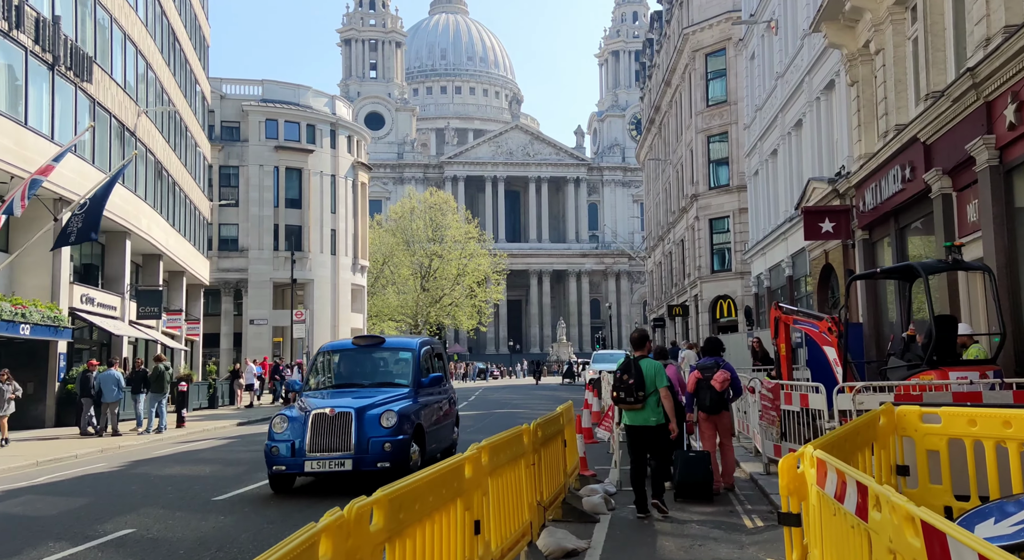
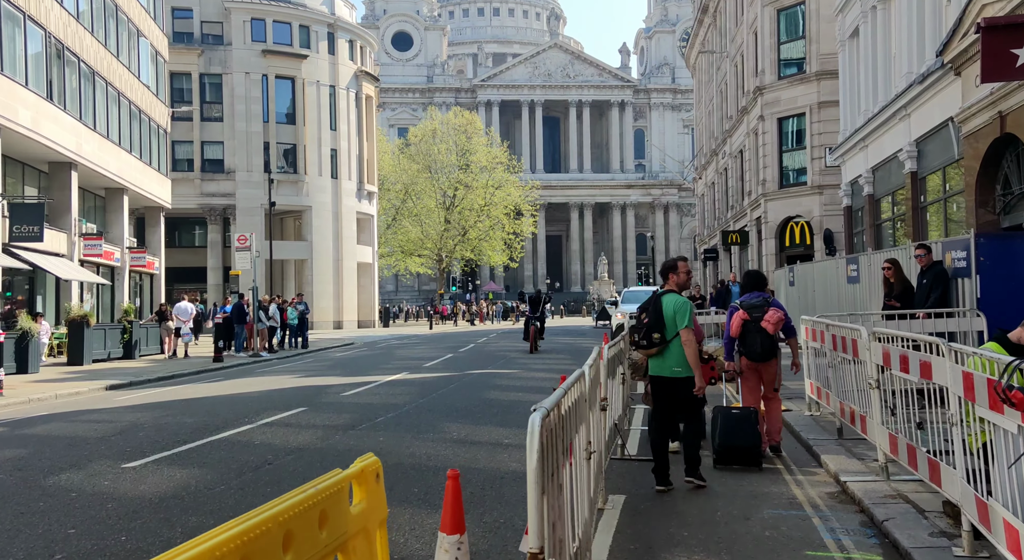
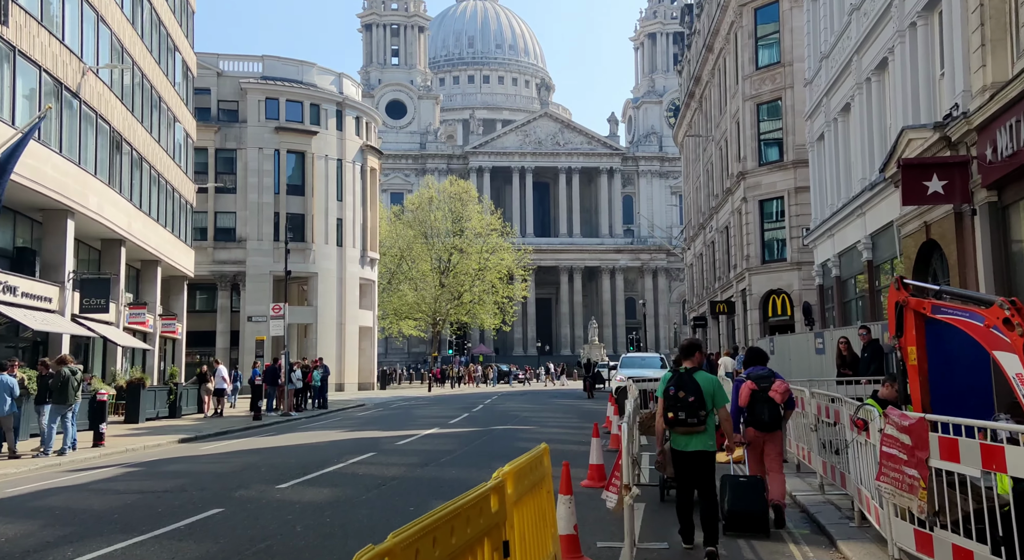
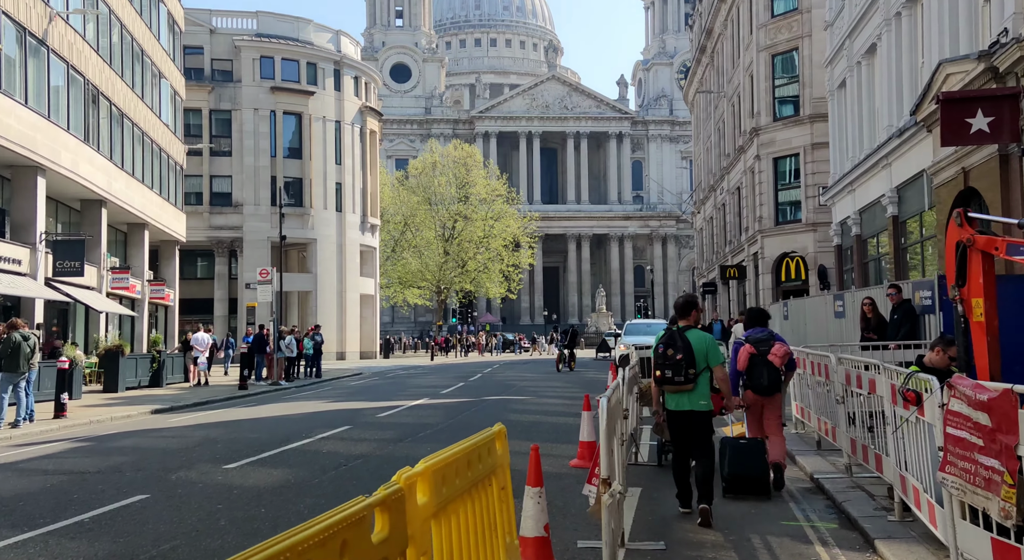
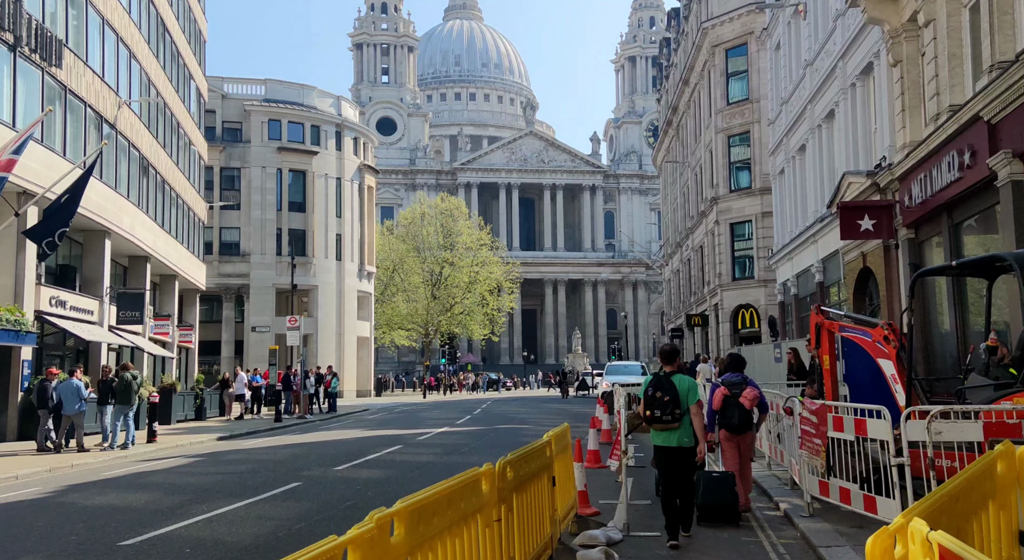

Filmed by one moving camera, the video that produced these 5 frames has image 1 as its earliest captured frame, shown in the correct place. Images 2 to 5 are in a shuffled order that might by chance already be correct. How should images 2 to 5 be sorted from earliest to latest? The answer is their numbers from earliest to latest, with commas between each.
5, 3, 4, 2
